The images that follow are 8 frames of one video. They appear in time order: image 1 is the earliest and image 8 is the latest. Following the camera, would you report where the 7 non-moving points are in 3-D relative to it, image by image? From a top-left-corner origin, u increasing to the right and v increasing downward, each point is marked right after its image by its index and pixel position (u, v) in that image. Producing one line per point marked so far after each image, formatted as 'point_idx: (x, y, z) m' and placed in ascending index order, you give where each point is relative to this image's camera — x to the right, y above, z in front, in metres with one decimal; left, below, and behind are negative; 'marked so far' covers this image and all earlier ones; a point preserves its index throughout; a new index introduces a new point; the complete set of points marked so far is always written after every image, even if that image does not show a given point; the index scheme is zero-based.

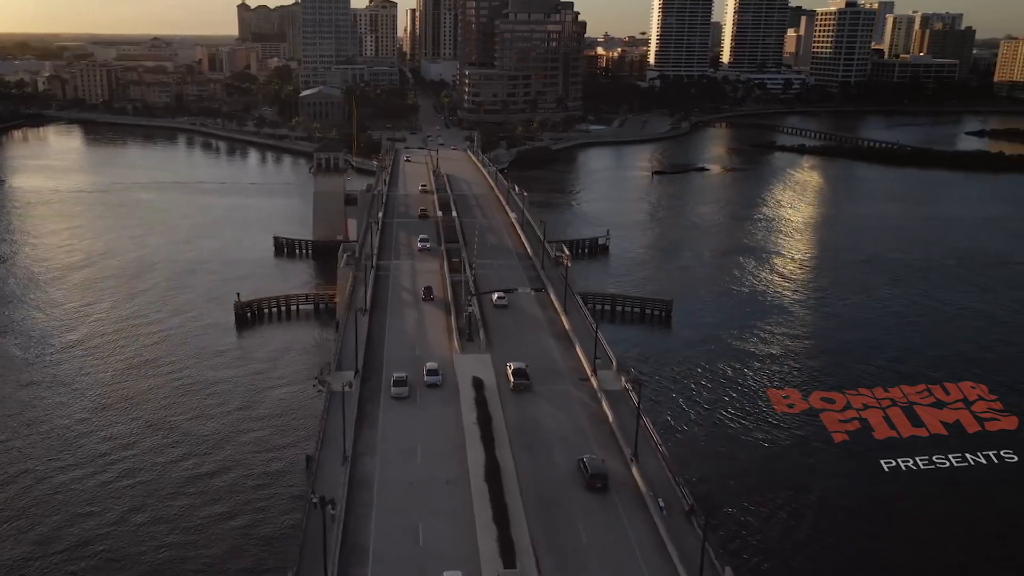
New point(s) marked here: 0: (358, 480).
0: (-3.4, -4.4, +18.9) m
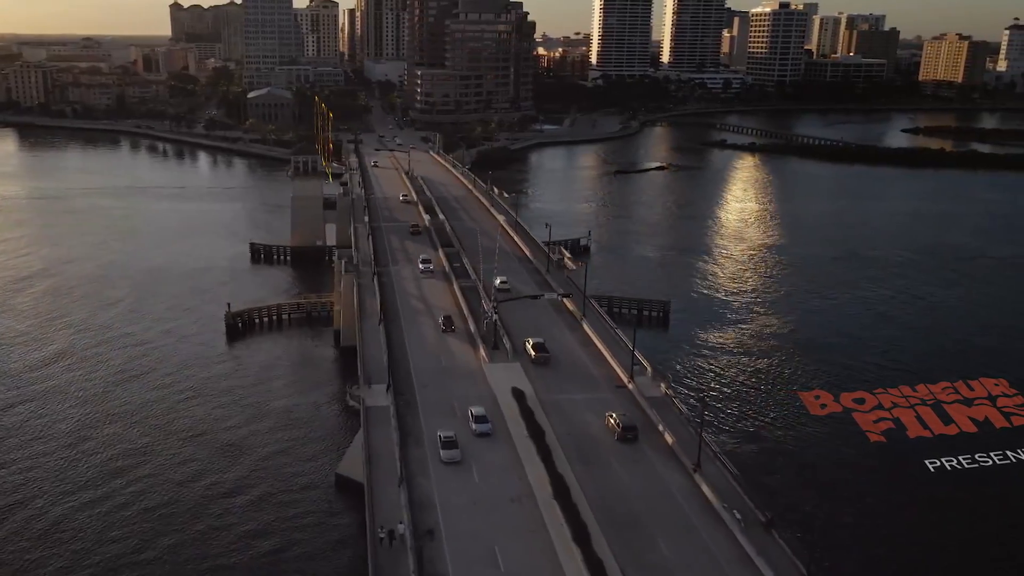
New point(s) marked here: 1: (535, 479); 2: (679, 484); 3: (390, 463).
0: (-2.0, -4.6, +17.9) m
1: (+0.5, -4.3, +18.8) m
2: (+3.9, -4.6, +19.0) m
3: (-2.8, -4.1, +19.4) m
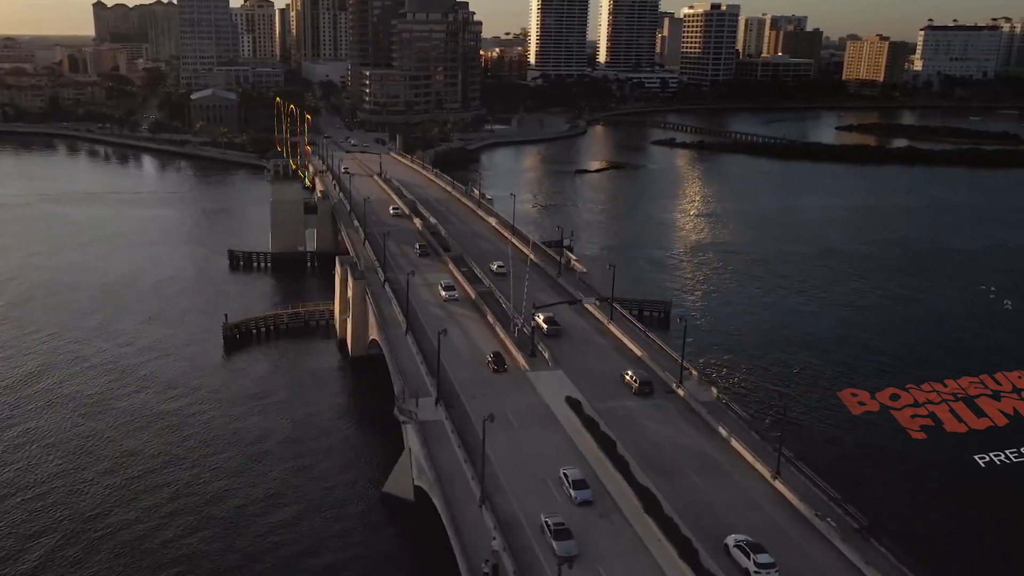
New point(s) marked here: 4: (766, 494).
0: (-0.1, -4.8, +17.1) m
1: (+2.3, -4.5, +18.2) m
2: (+5.6, -4.6, +18.6) m
3: (-1.0, -4.3, +18.5) m
4: (+5.7, -4.6, +18.6) m
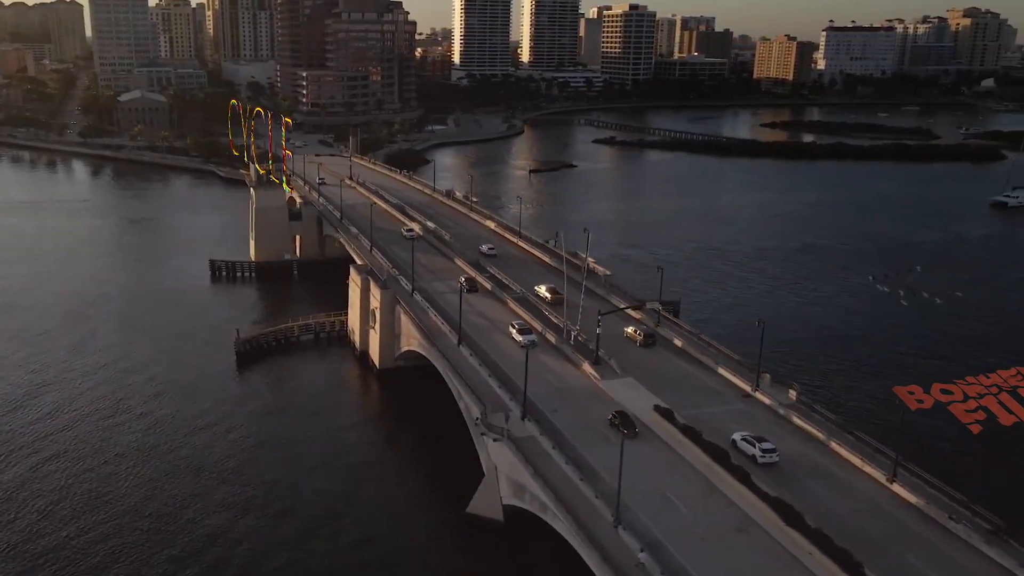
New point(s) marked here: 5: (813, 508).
0: (+2.7, -5.0, +16.3) m
1: (+4.9, -4.6, +17.6) m
2: (+8.2, -4.7, +18.3) m
3: (+1.6, -4.5, +17.6) m
4: (+8.3, -4.6, +18.4) m
5: (+6.5, -4.7, +17.8) m
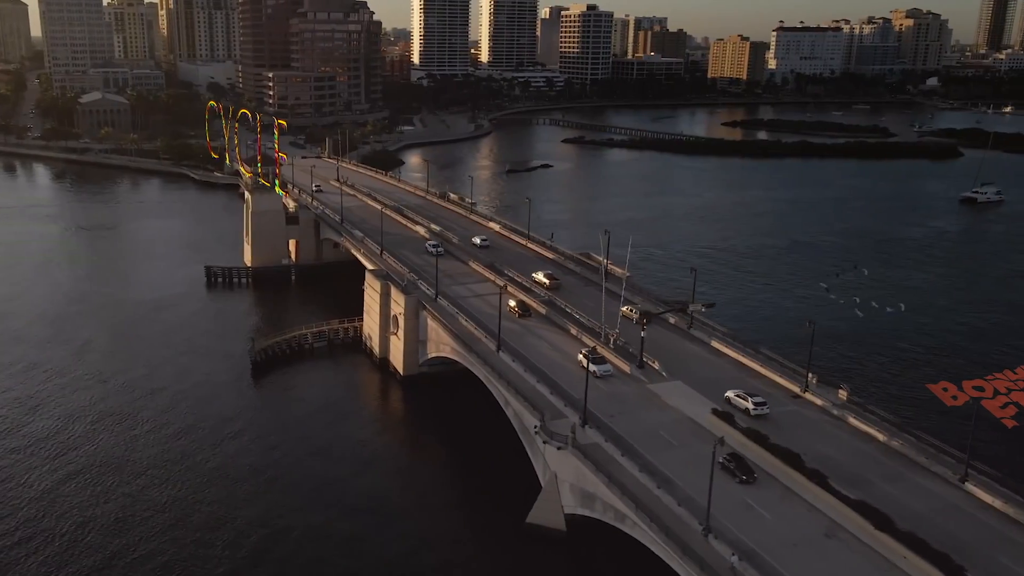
0: (+4.4, -5.1, +16.0) m
1: (+6.6, -4.6, +17.4) m
2: (+9.9, -4.7, +18.3) m
3: (+3.3, -4.6, +17.3) m
4: (+9.9, -4.6, +18.3) m
5: (+8.1, -4.7, +17.7) m
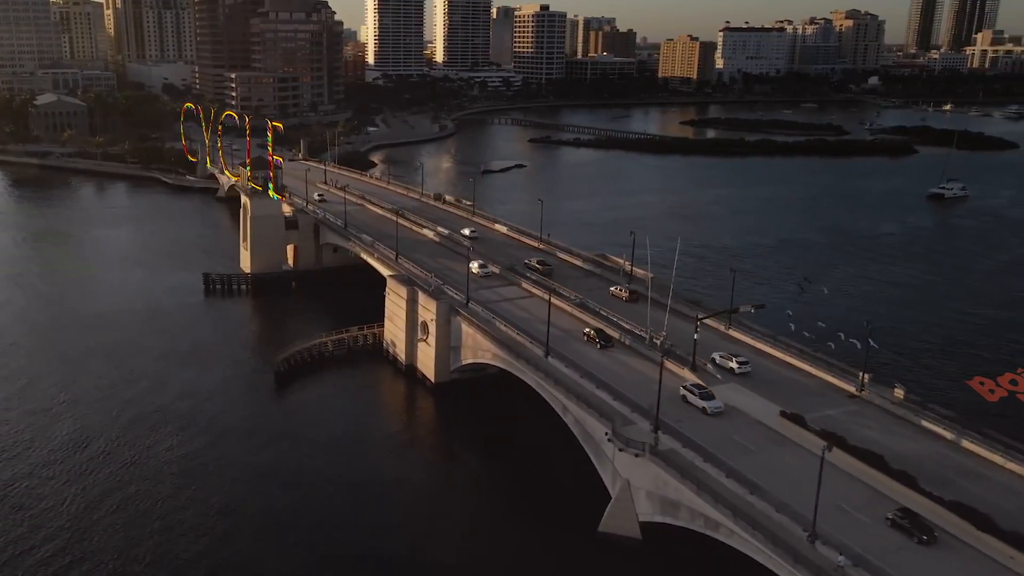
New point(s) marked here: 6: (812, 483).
0: (+6.5, -5.1, +15.8) m
1: (+8.6, -4.7, +17.4) m
2: (+11.8, -4.6, +18.4) m
3: (+5.2, -4.7, +17.1) m
4: (+11.8, -4.6, +18.4) m
5: (+10.1, -4.7, +17.7) m
6: (+6.7, -4.3, +18.4) m
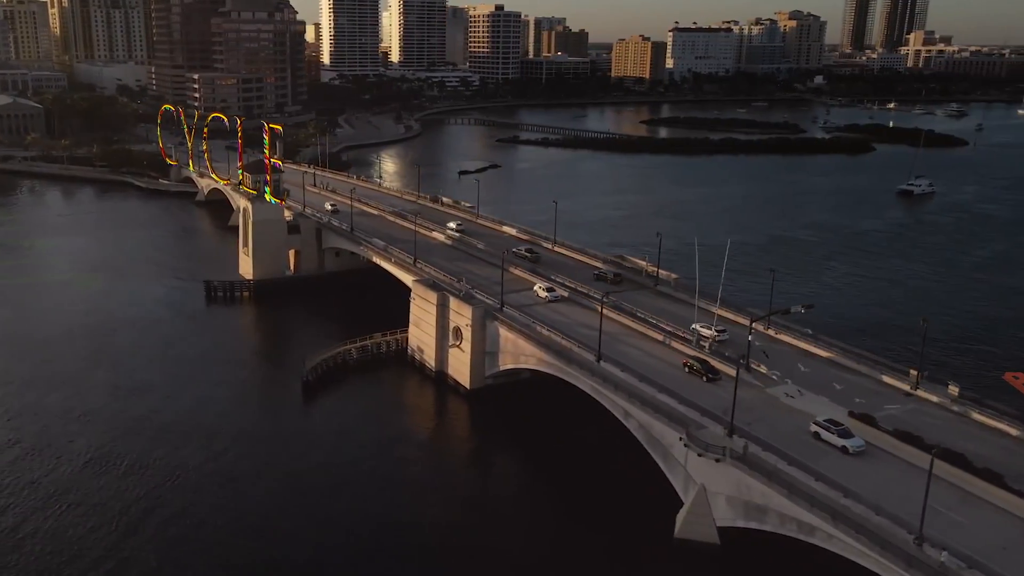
0: (+8.5, -5.2, +15.8) m
1: (+10.5, -4.6, +17.4) m
2: (+13.7, -4.6, +18.6) m
3: (+7.2, -4.7, +17.0) m
4: (+13.7, -4.5, +18.7) m
5: (+12.0, -4.7, +17.9) m
6: (+8.6, -4.4, +18.3) m
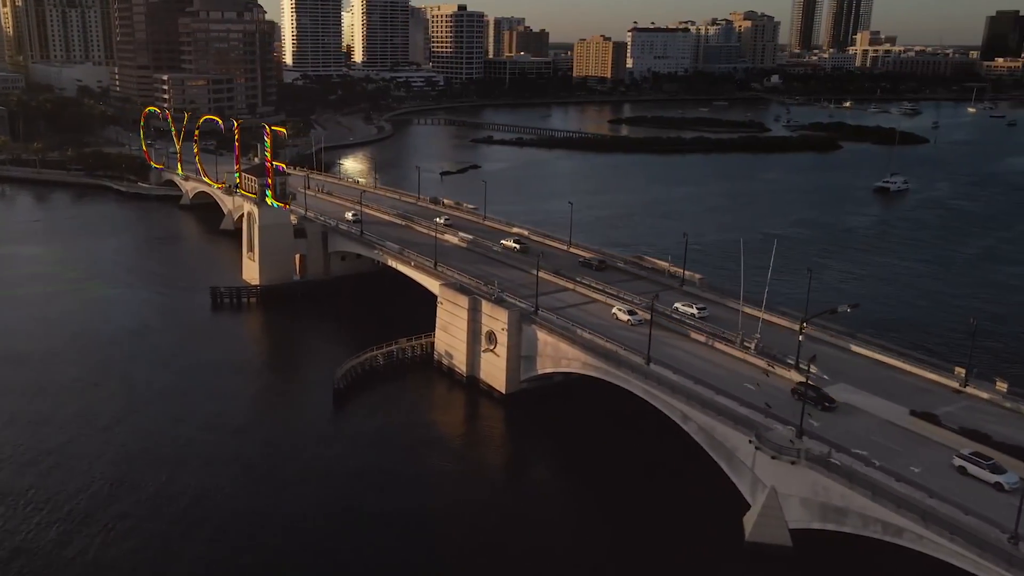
0: (+10.4, -5.1, +15.9) m
1: (+12.4, -4.6, +17.6) m
2: (+15.4, -4.5, +18.9) m
3: (+9.1, -4.7, +17.0) m
4: (+15.5, -4.4, +19.0) m
5: (+13.8, -4.6, +18.1) m
6: (+10.4, -4.3, +18.4) m
